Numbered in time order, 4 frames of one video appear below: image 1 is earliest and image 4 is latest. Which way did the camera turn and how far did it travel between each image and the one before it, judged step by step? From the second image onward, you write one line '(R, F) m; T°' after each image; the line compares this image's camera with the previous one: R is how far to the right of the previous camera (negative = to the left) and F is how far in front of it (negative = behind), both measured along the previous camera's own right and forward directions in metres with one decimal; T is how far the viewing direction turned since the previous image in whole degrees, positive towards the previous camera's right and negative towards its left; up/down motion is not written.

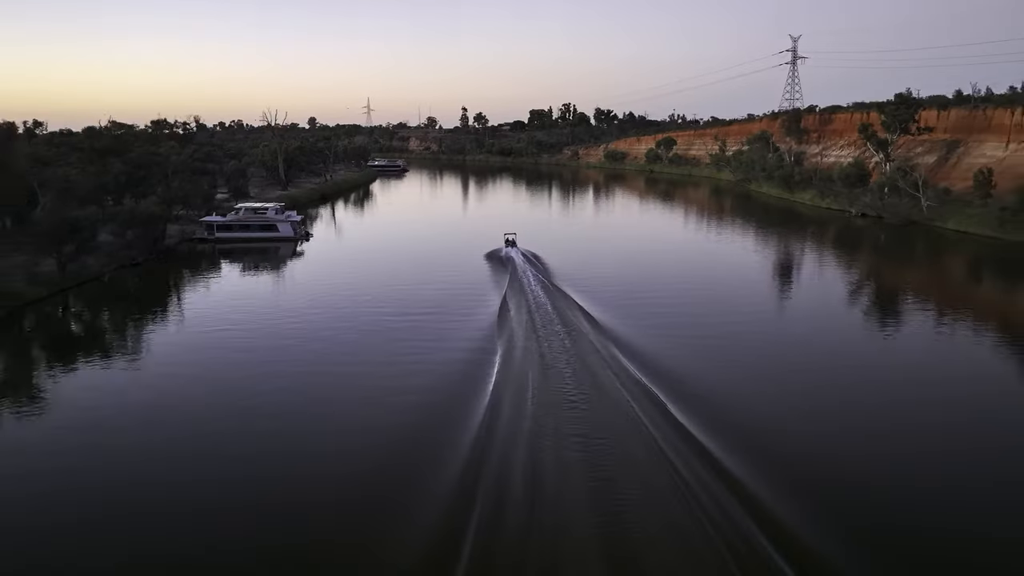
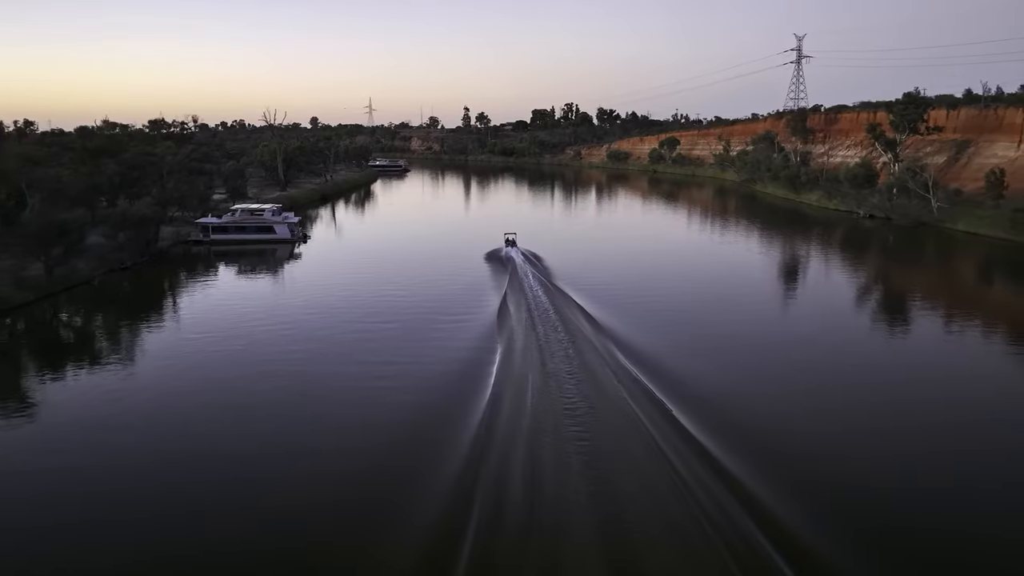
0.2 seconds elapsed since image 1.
(+0.1, 0.0) m; -1°
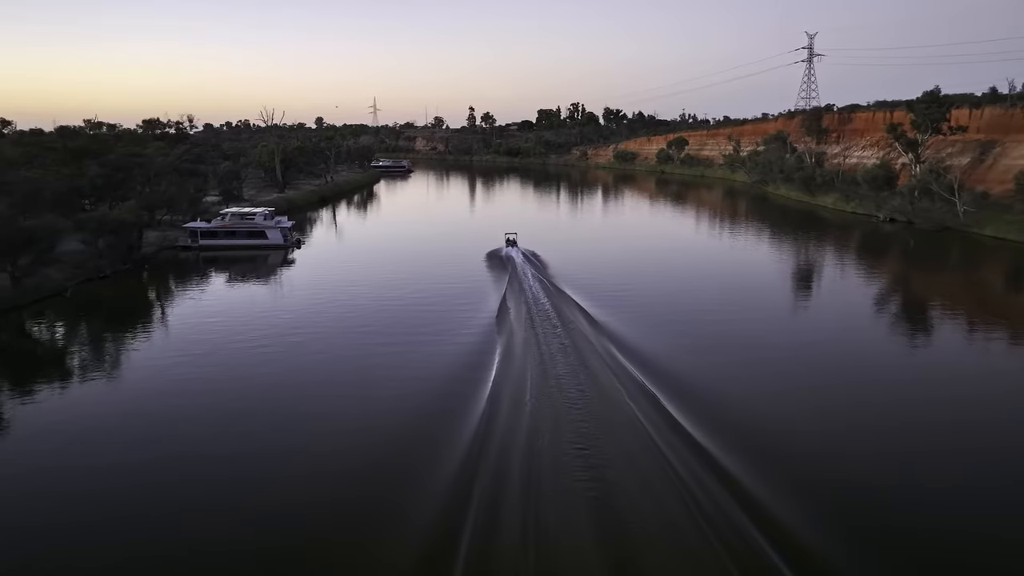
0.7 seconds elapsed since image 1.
(+0.4, +0.1) m; -2°
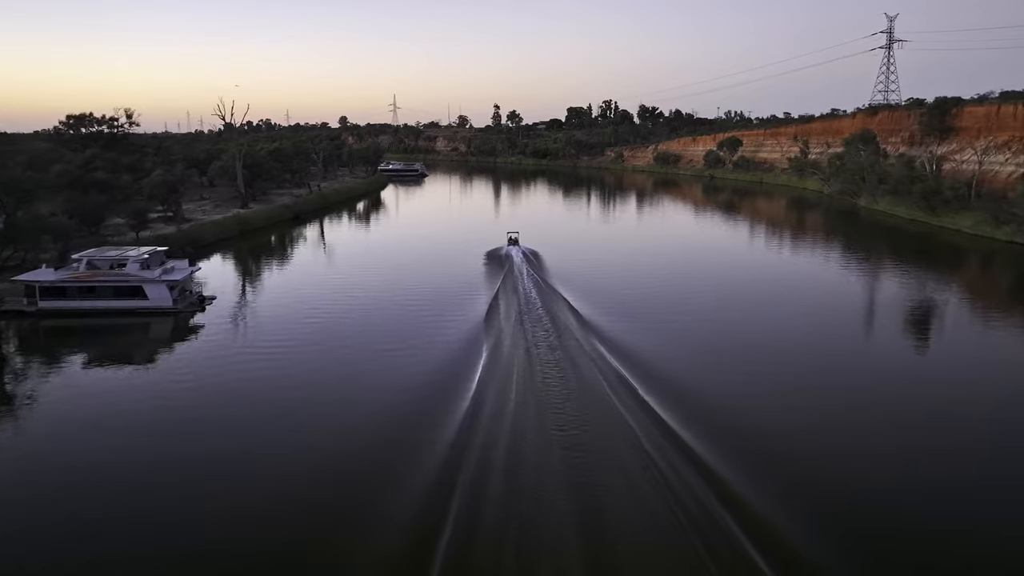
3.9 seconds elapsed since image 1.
(+2.8, +1.3) m; -14°
